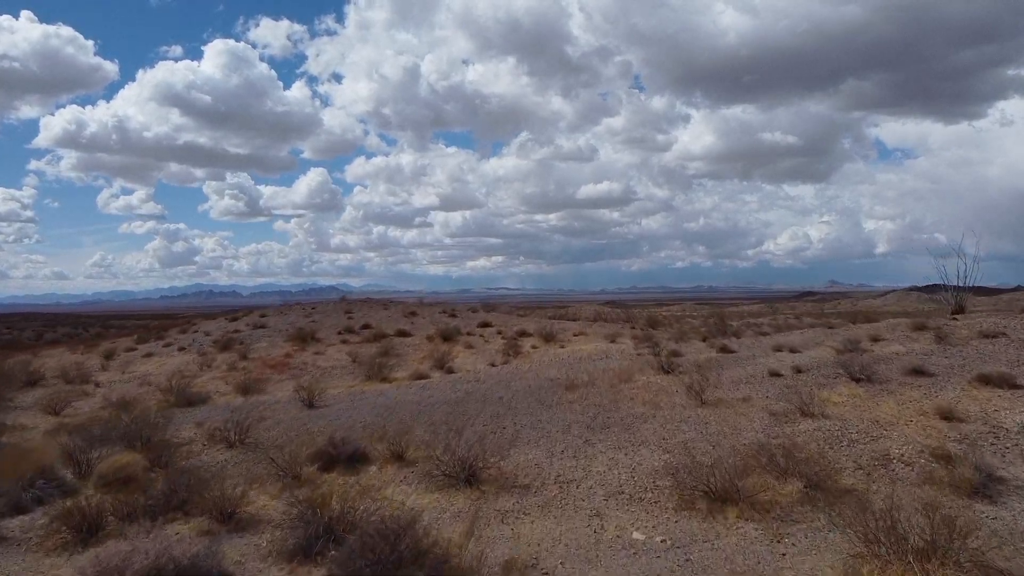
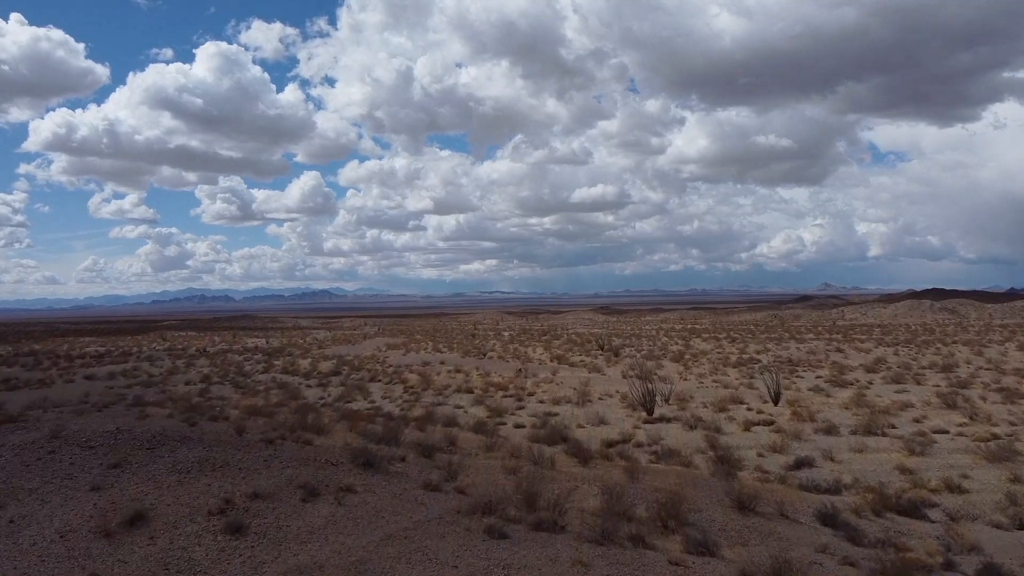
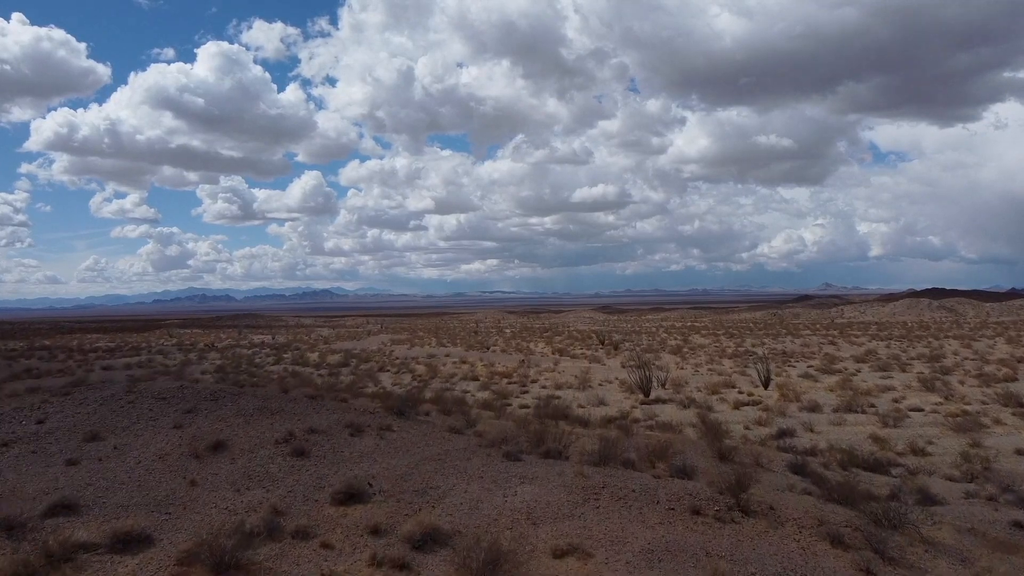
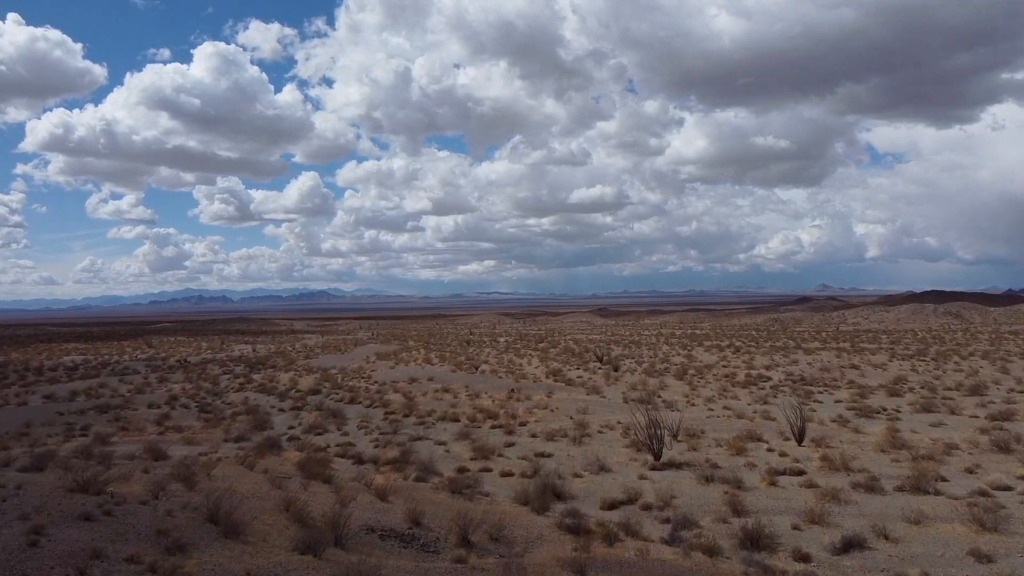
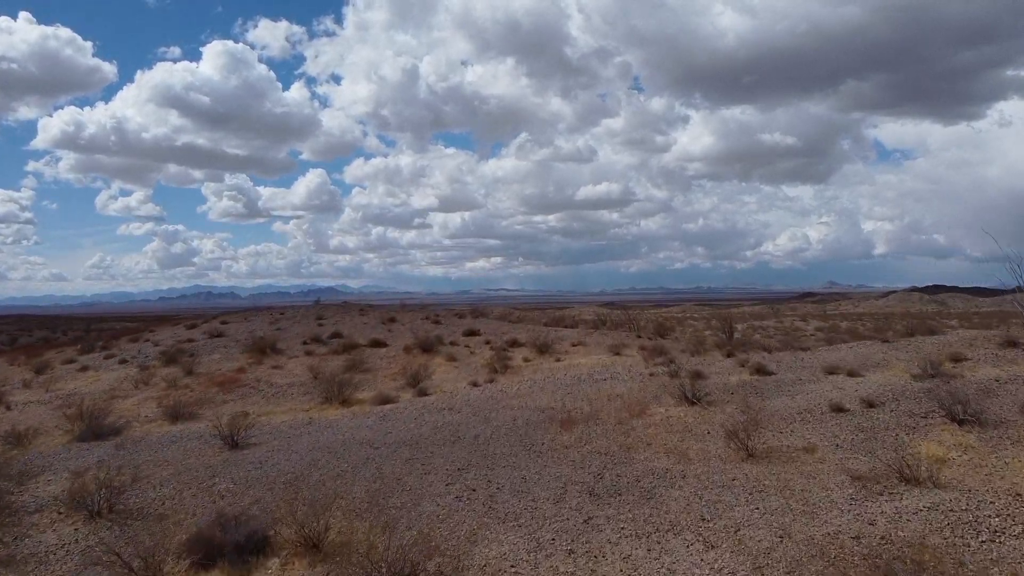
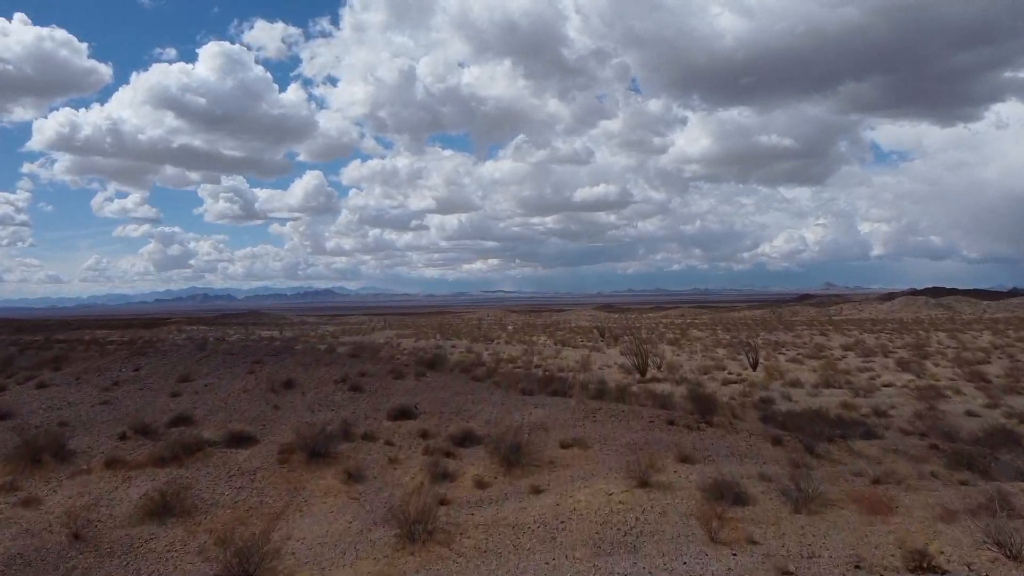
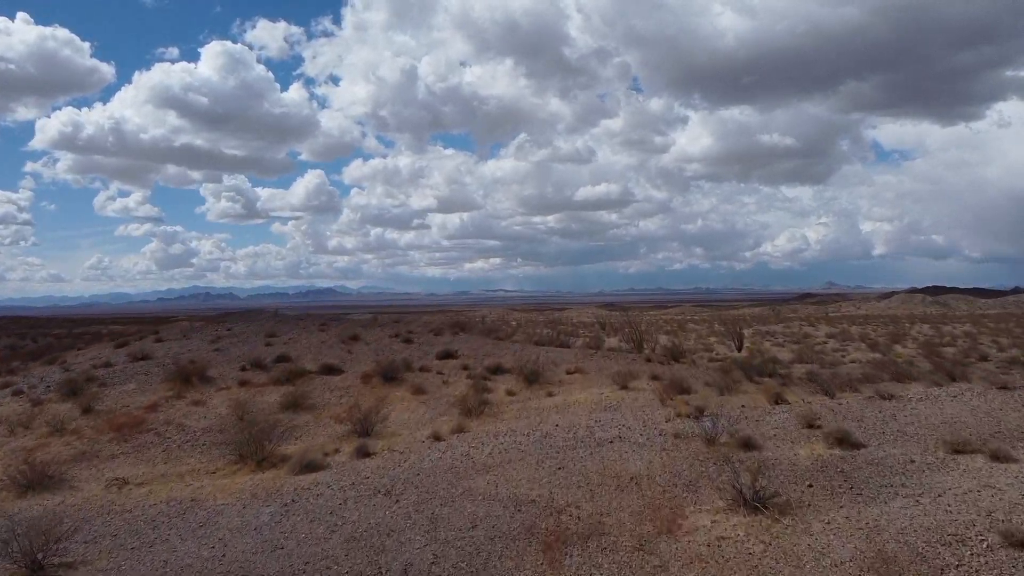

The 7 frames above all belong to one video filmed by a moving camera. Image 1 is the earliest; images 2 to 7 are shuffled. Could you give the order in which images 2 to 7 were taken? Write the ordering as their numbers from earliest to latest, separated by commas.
5, 7, 6, 3, 2, 4
